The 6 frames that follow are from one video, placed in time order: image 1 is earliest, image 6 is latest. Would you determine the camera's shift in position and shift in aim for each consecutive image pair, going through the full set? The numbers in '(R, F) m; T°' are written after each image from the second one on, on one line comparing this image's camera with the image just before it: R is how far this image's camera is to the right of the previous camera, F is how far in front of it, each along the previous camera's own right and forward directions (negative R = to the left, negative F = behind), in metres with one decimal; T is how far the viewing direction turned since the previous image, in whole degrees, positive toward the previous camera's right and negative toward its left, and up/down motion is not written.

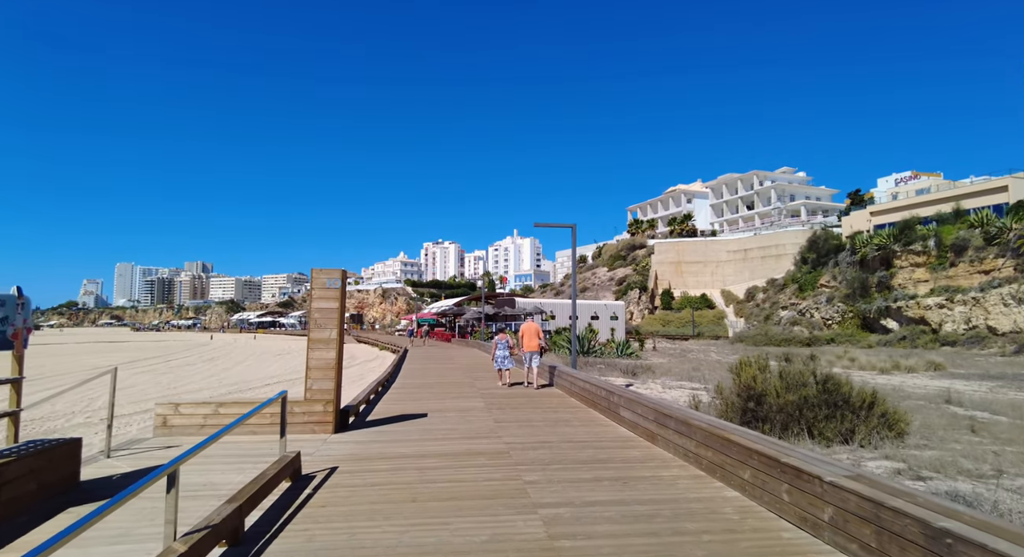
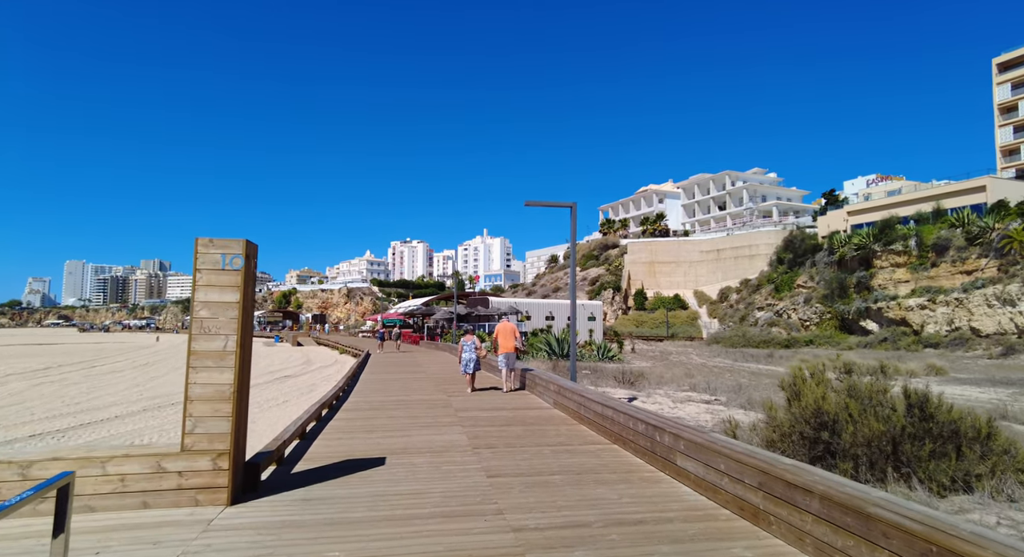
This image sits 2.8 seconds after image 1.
(-0.3, +2.4) m; +3°
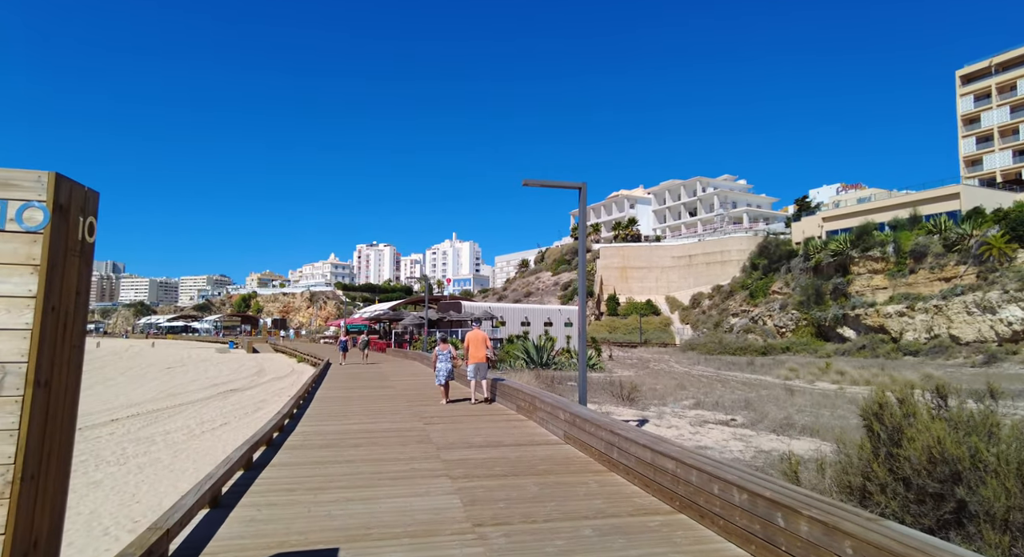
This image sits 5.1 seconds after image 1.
(-0.4, +2.0) m; +3°
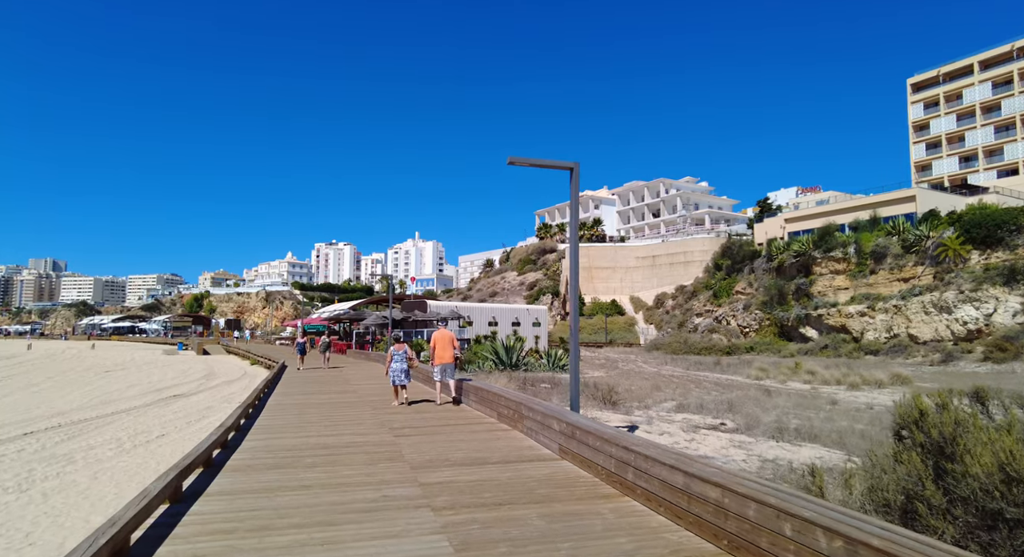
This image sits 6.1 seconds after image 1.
(-0.3, +1.0) m; +4°
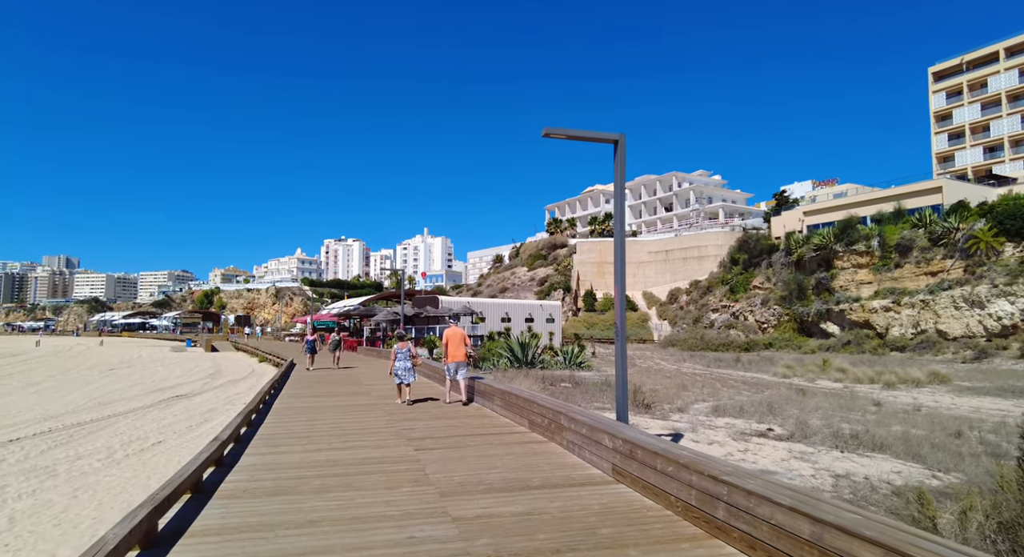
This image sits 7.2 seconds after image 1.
(-0.3, +1.0) m; -1°
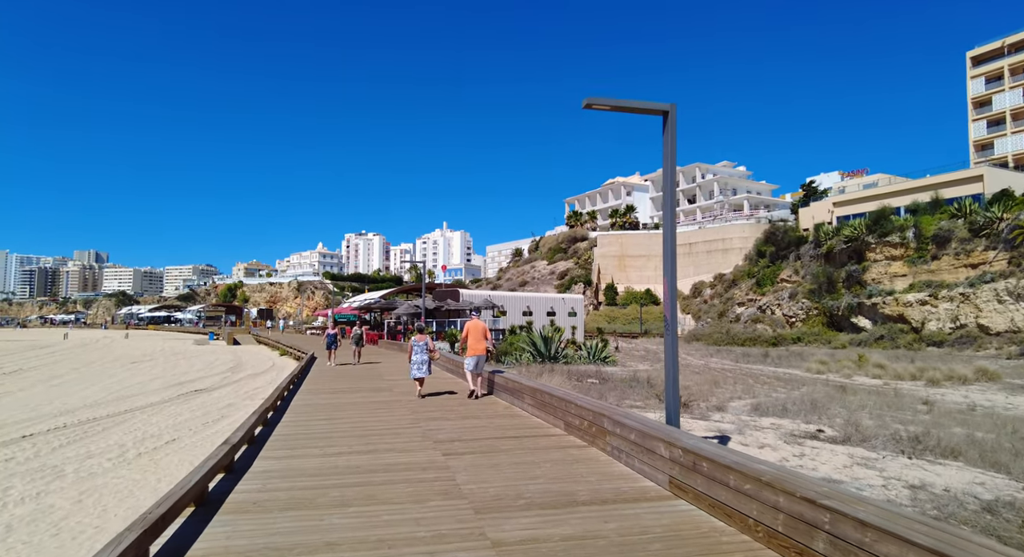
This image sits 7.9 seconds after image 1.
(-0.2, +0.6) m; -2°
